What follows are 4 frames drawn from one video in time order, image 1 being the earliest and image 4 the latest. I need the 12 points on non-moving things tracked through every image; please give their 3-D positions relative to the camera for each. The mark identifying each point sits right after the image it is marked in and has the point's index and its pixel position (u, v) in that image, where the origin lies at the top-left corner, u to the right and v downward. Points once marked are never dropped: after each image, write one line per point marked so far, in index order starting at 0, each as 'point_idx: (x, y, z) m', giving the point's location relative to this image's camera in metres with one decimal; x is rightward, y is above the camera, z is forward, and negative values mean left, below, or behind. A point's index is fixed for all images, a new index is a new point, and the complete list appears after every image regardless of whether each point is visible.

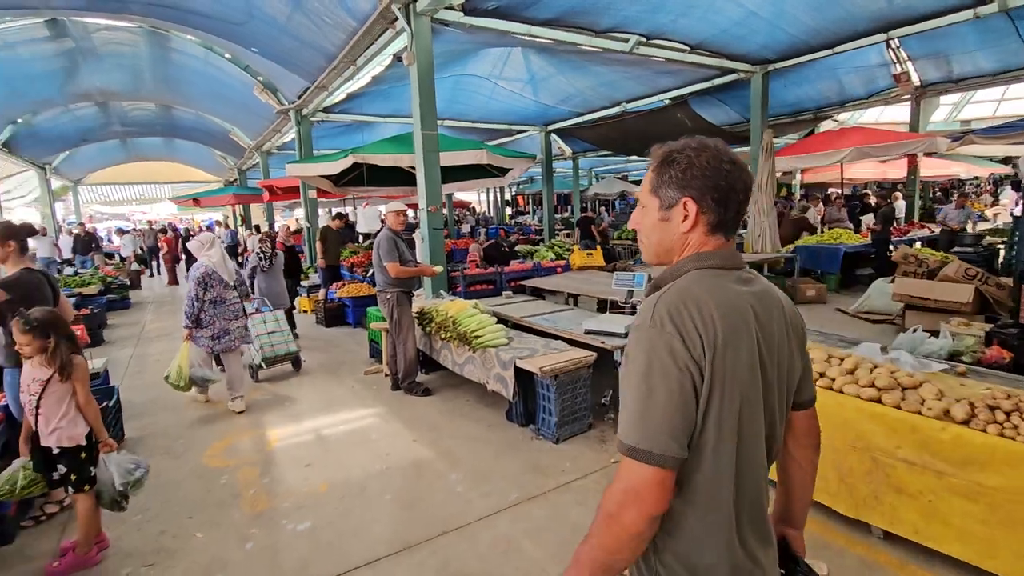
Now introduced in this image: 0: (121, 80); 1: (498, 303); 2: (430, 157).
0: (-9.6, +5.1, +12.6) m
1: (-0.2, -0.2, +6.0) m
2: (-1.0, +1.6, +6.5) m
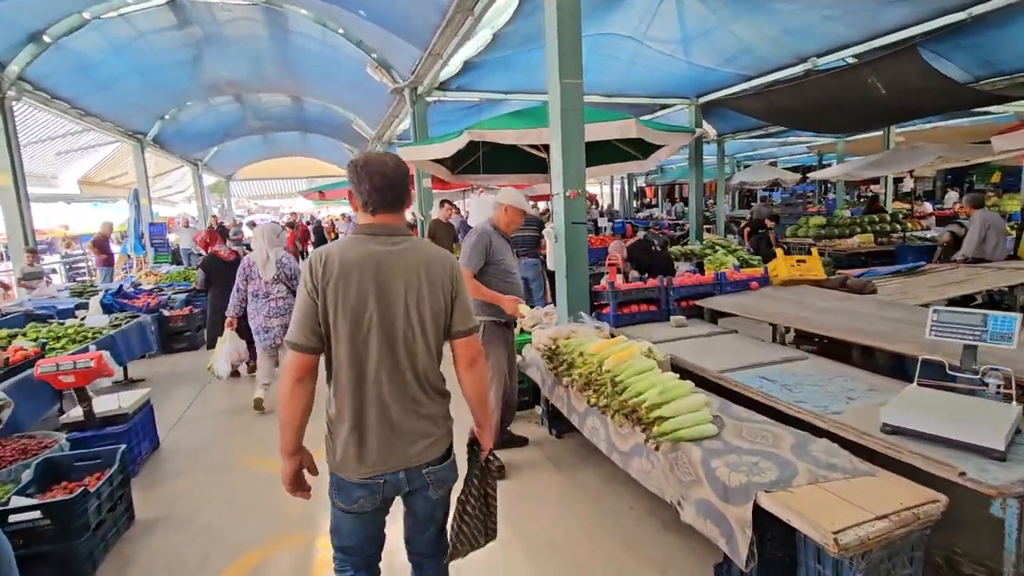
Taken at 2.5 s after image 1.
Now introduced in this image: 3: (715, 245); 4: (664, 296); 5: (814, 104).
0: (-6.4, +5.3, +12.4) m
1: (+1.2, -0.4, +3.9) m
2: (+0.5, +1.5, +4.5) m
3: (+3.3, +0.7, +8.5) m
4: (+1.3, -0.1, +4.5) m
5: (+5.8, +3.5, +9.8) m
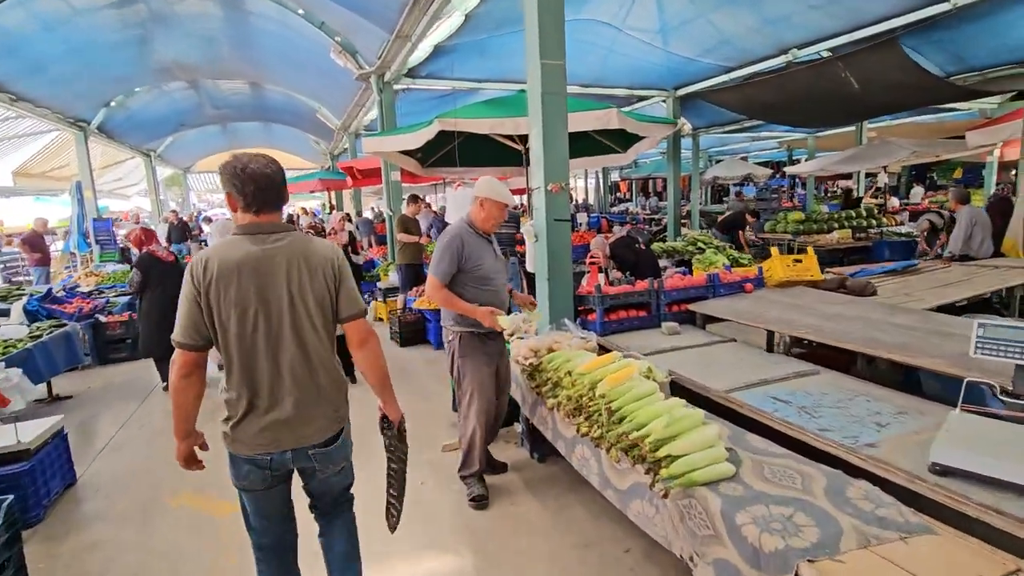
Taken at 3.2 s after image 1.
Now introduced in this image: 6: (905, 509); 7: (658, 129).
0: (-7.0, +5.3, +11.5) m
1: (+1.1, -0.4, +3.5) m
2: (+0.3, +1.4, +4.1) m
3: (+2.9, +0.7, +8.2) m
4: (+1.1, -0.1, +4.1) m
5: (+5.3, +3.6, +9.6) m
6: (+1.4, -0.8, +1.8) m
7: (+1.9, +2.1, +6.7) m
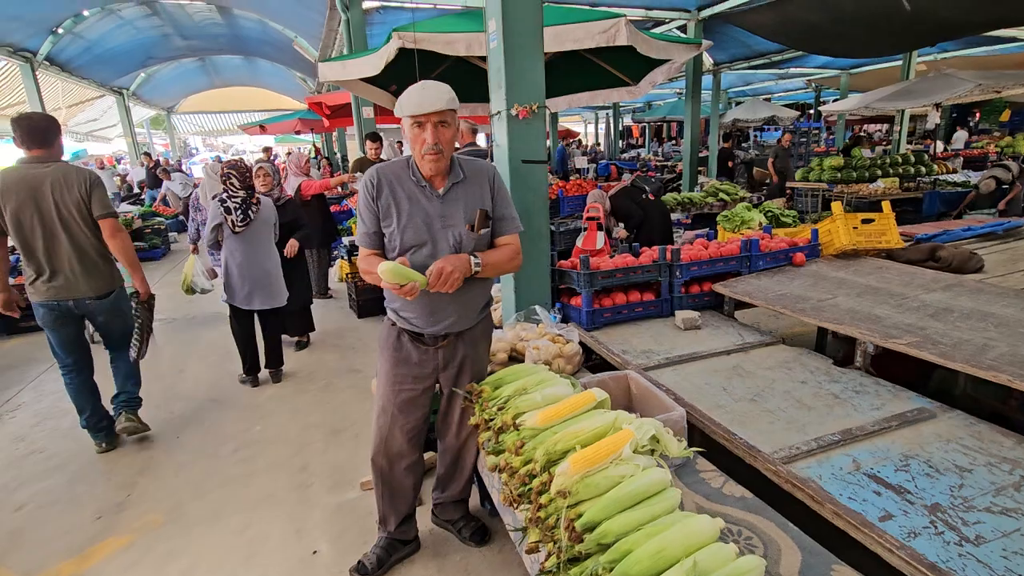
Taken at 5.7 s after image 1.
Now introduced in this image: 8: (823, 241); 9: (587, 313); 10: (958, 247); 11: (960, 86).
0: (-7.1, +6.2, +9.9) m
1: (+0.8, -0.3, +2.3) m
2: (0.0, +1.6, +2.7) m
3: (+2.7, +1.3, +6.8) m
4: (+0.9, 0.0, +2.9) m
5: (+5.1, +4.2, +7.9) m
6: (+1.1, -0.9, +0.7) m
7: (+1.7, +2.5, +5.3) m
8: (+2.0, +0.3, +3.3) m
9: (+0.4, -0.1, +2.8) m
10: (+3.0, +0.3, +3.5) m
11: (+8.4, +3.8, +9.6) m
